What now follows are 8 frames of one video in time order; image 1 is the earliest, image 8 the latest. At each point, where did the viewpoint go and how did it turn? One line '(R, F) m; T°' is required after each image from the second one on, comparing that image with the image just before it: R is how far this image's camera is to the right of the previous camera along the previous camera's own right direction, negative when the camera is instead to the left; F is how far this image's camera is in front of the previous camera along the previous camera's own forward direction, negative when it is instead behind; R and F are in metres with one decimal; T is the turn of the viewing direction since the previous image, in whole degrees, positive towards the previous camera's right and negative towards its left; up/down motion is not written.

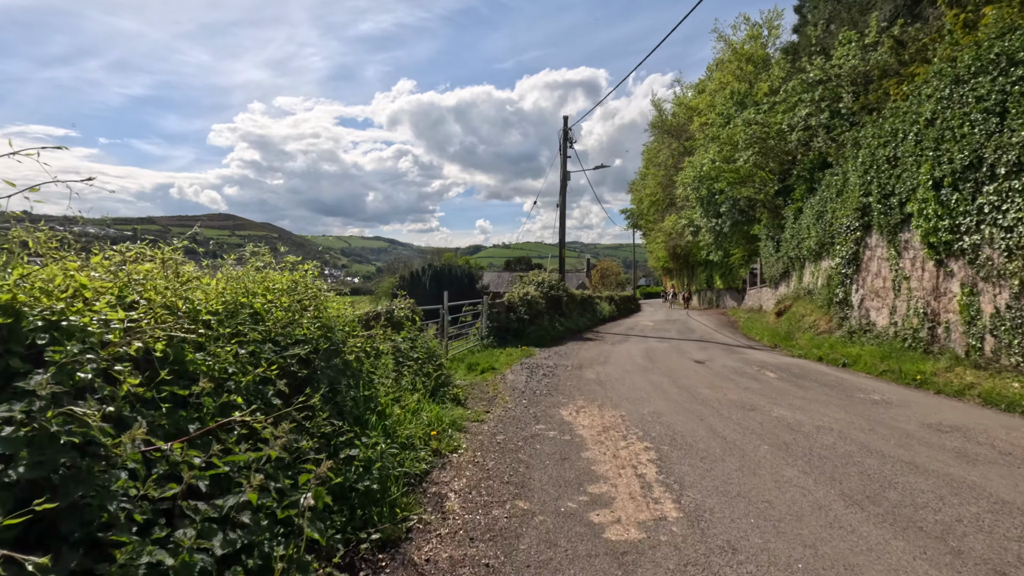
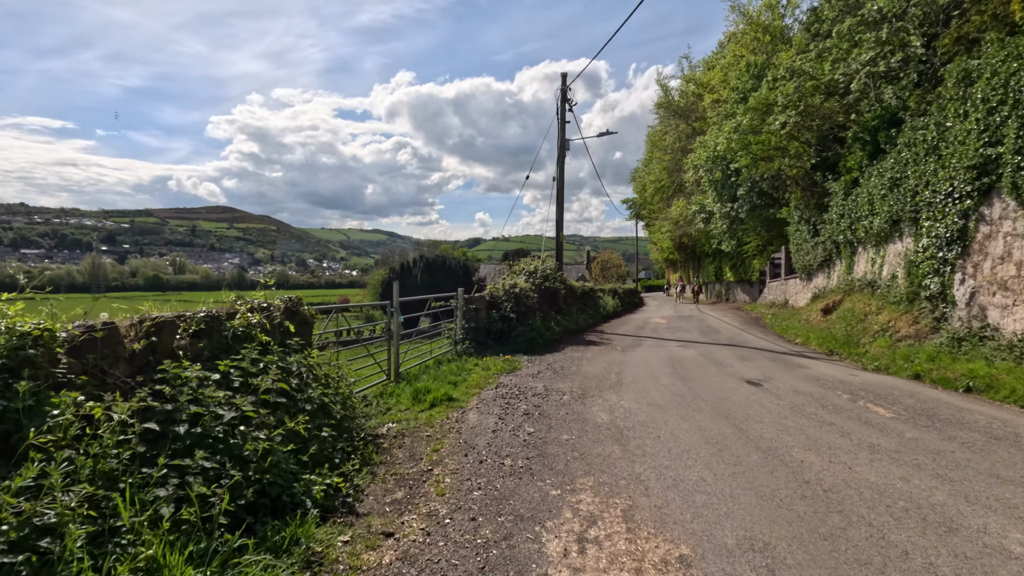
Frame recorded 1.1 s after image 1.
(+0.4, +3.4) m; 0°
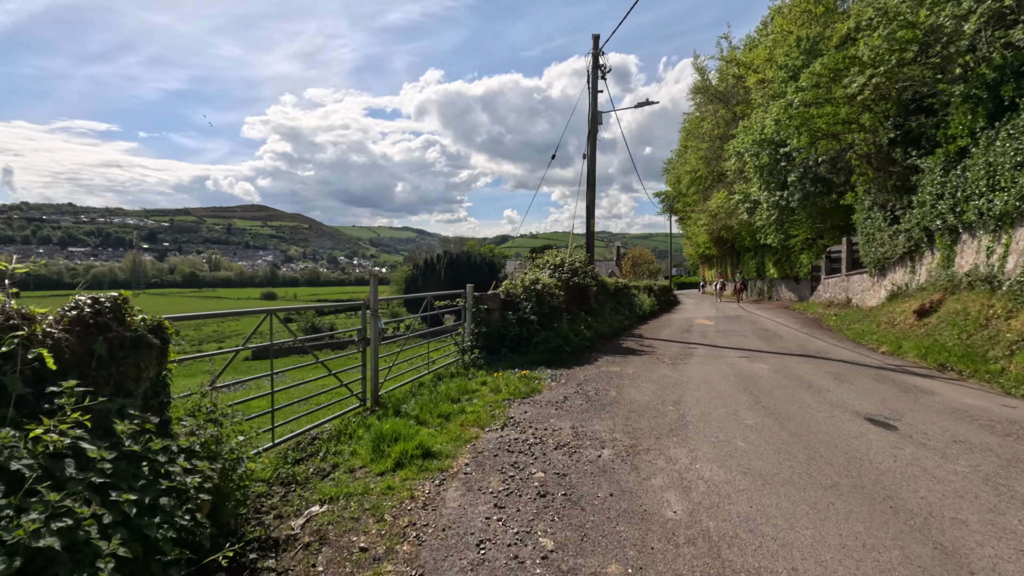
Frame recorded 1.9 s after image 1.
(+0.1, +2.3) m; -3°
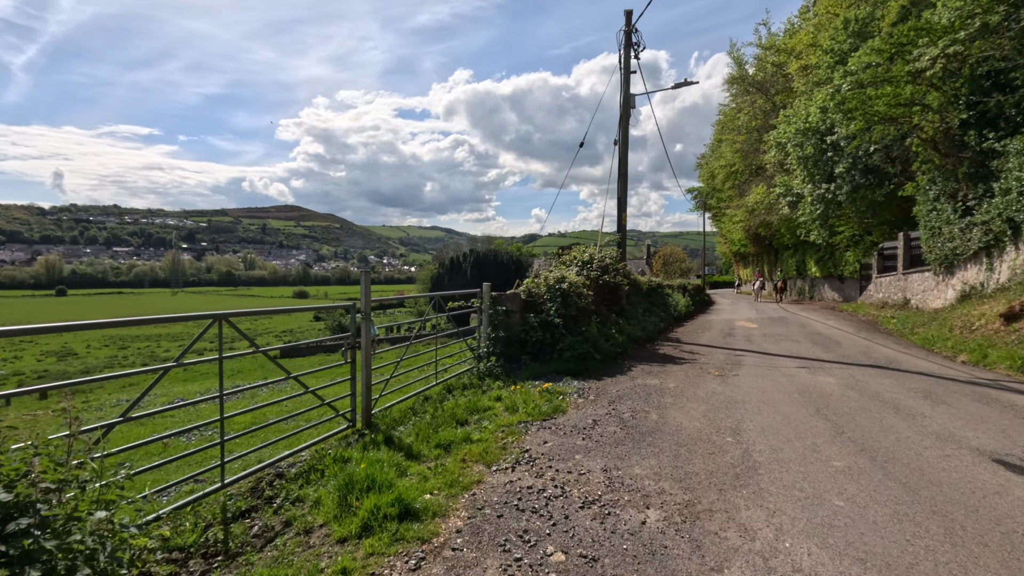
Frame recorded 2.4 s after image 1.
(+0.1, +1.1) m; -3°
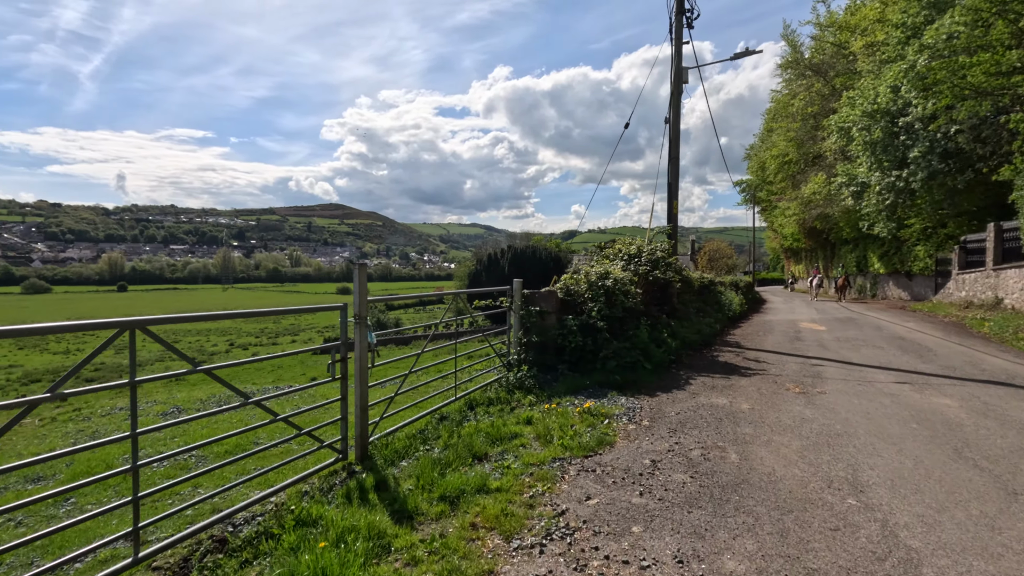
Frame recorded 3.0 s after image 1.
(+0.1, +1.2) m; -4°
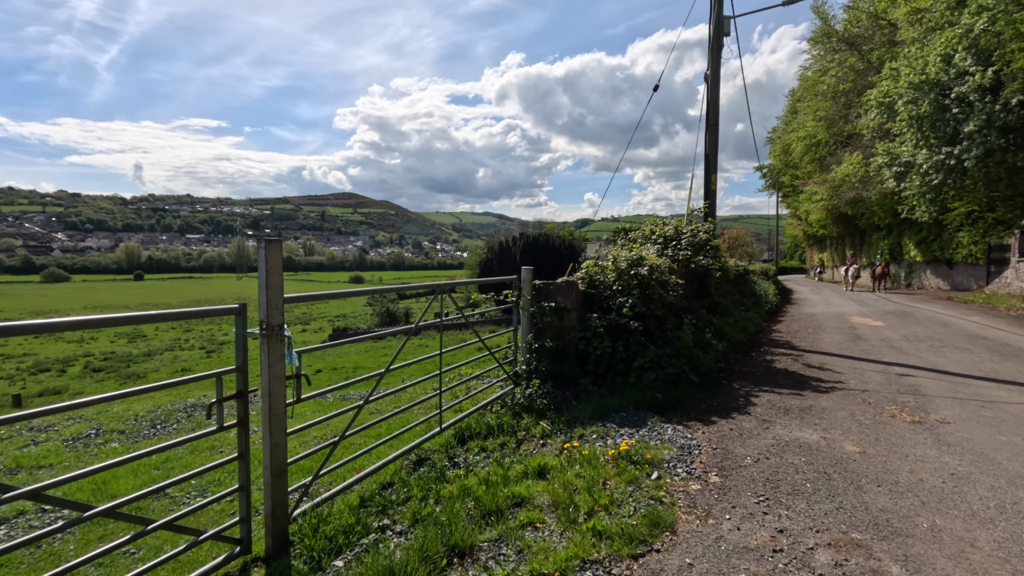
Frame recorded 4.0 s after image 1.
(+0.1, +1.7) m; -1°
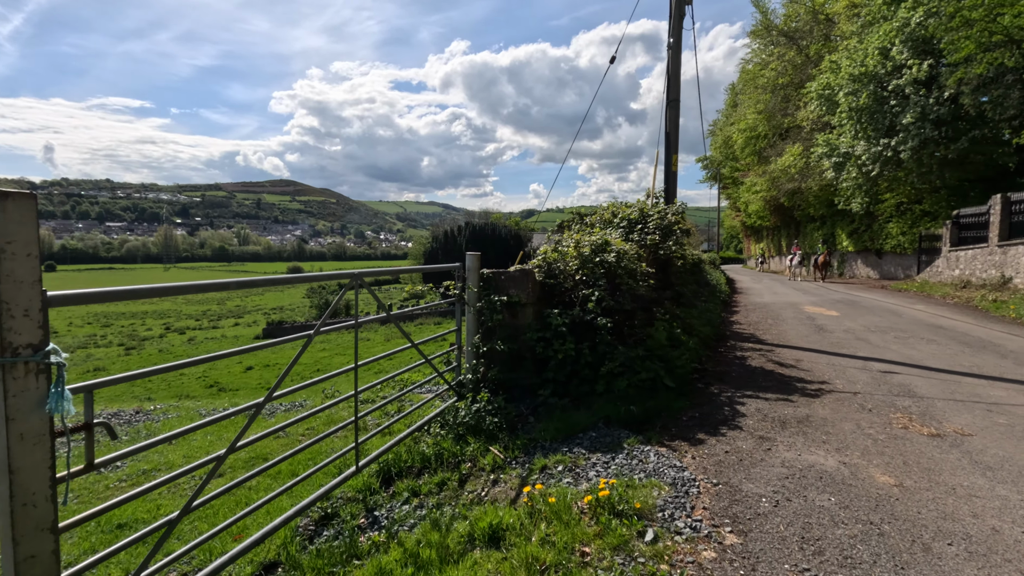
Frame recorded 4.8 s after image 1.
(0.0, +1.1) m; +6°
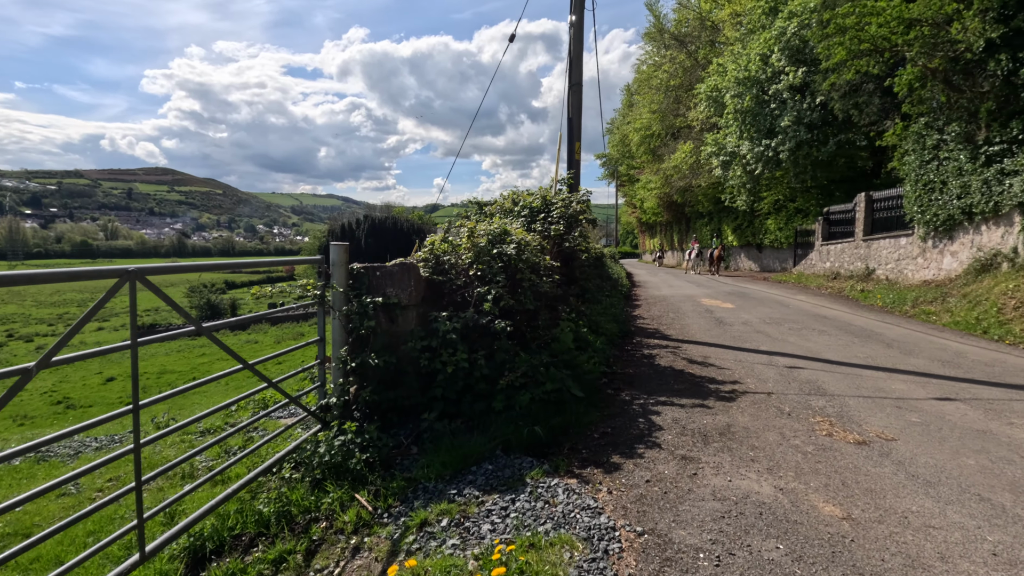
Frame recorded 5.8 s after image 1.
(+0.2, +0.8) m; +10°
